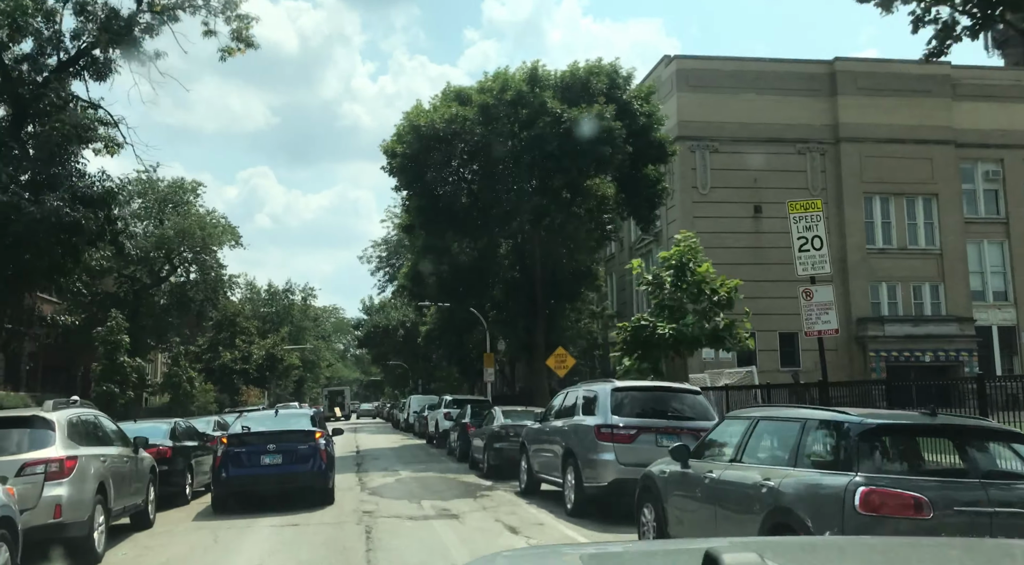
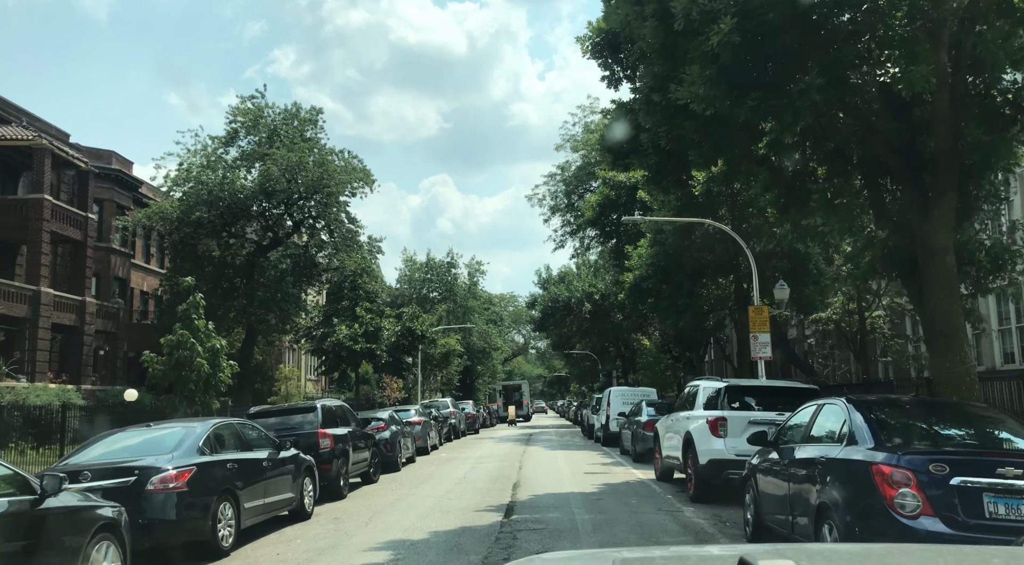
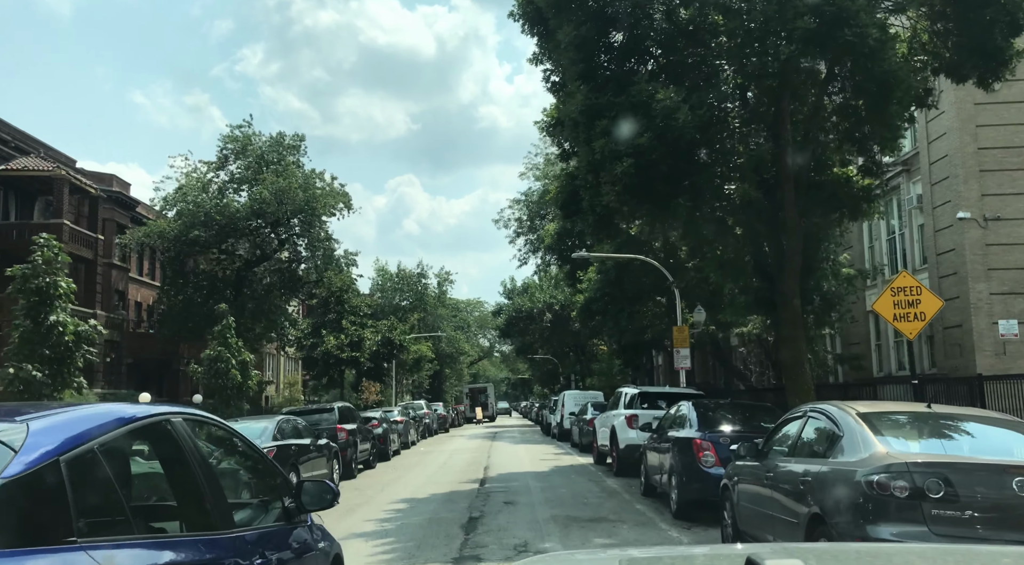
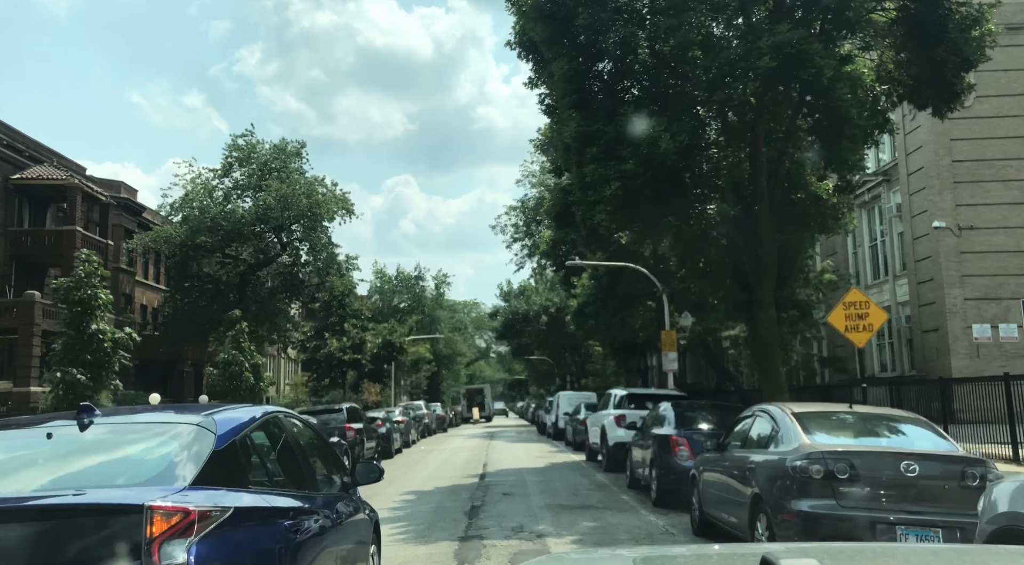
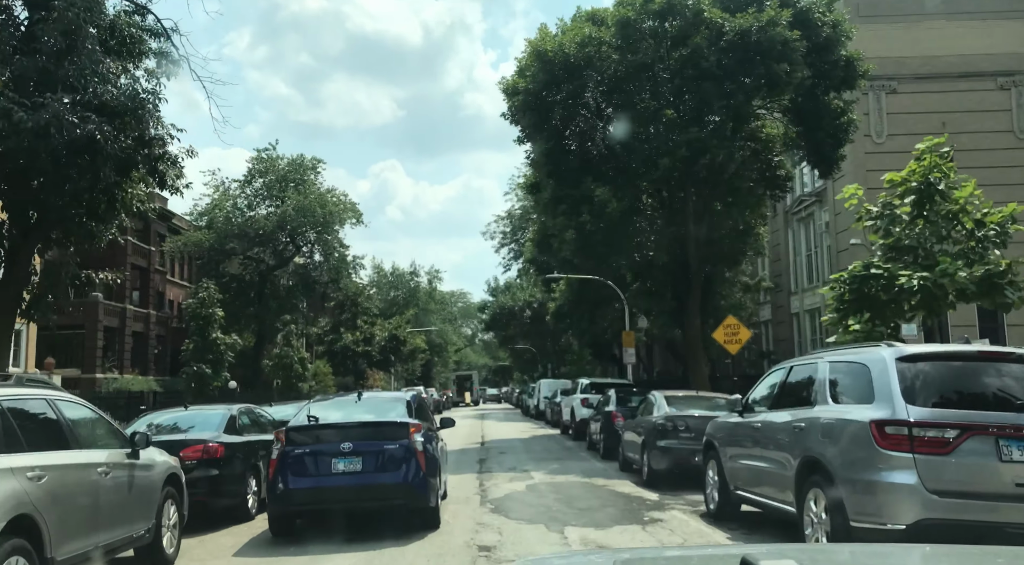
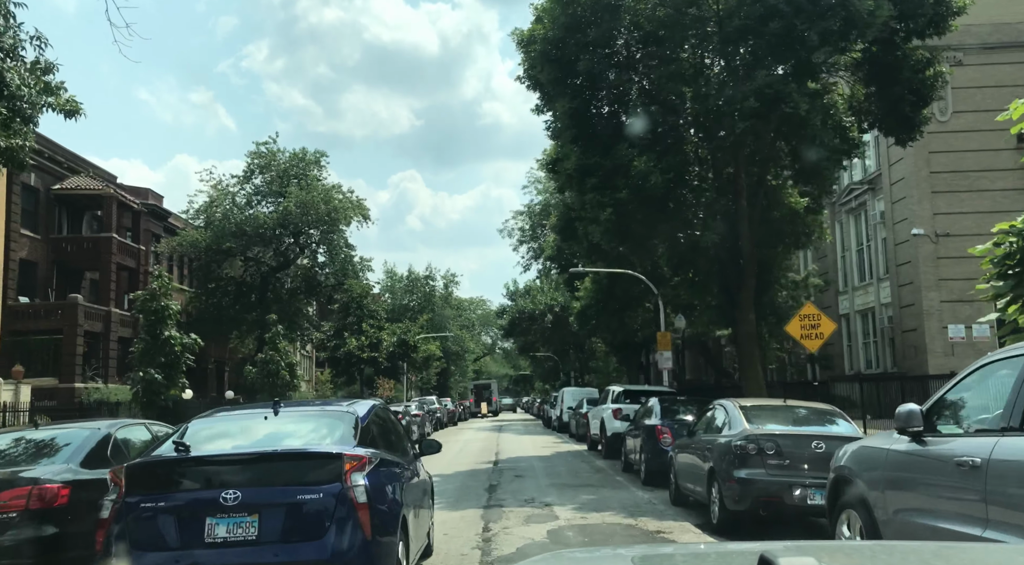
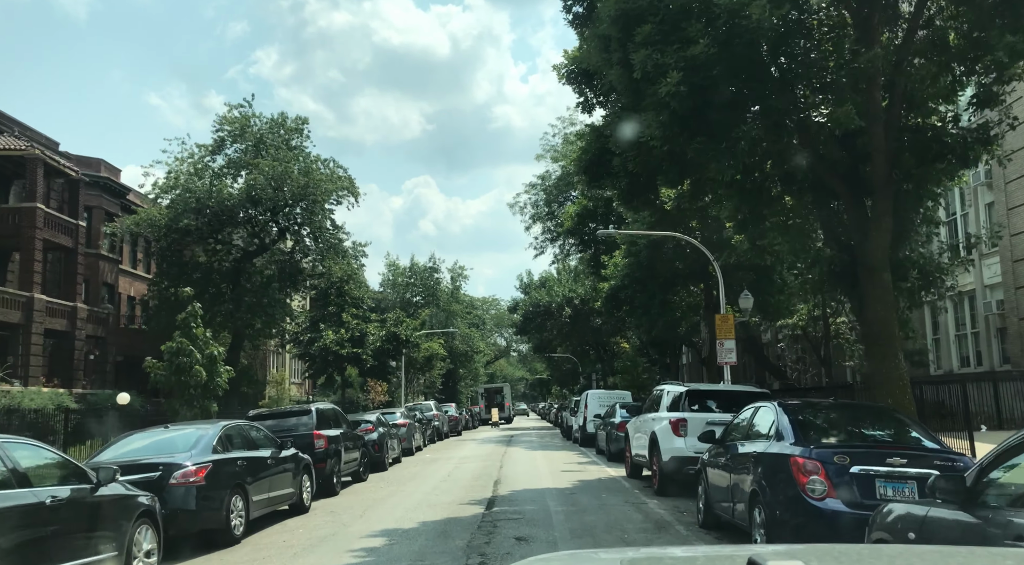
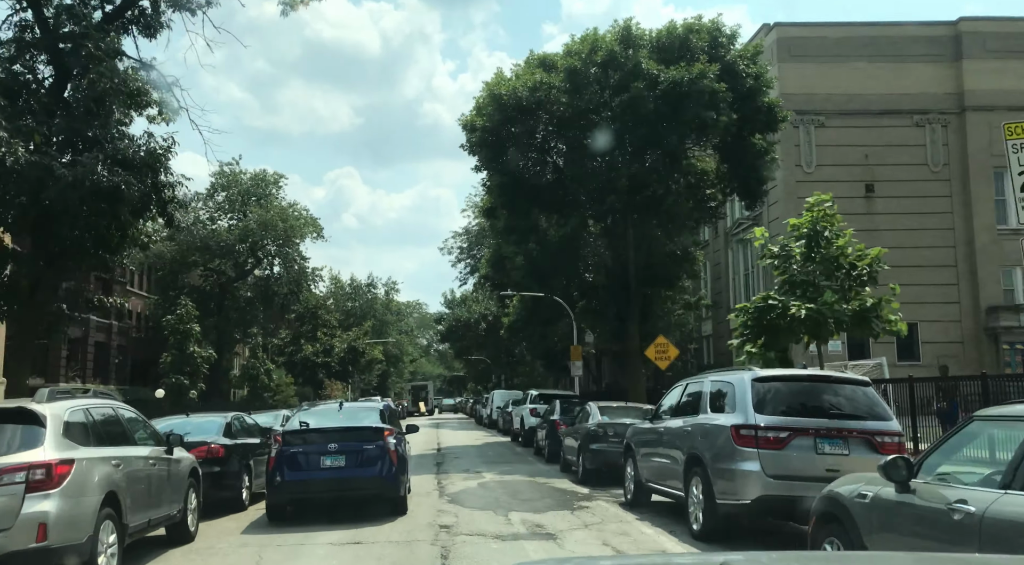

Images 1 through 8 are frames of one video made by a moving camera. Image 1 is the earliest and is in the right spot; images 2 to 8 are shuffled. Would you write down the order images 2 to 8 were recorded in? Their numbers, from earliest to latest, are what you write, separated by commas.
8, 5, 6, 4, 3, 7, 2
